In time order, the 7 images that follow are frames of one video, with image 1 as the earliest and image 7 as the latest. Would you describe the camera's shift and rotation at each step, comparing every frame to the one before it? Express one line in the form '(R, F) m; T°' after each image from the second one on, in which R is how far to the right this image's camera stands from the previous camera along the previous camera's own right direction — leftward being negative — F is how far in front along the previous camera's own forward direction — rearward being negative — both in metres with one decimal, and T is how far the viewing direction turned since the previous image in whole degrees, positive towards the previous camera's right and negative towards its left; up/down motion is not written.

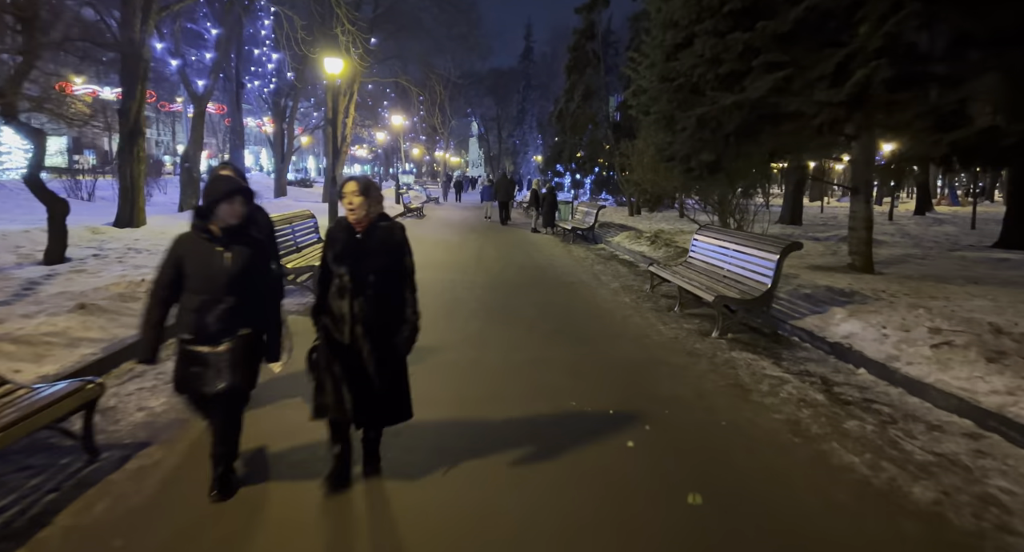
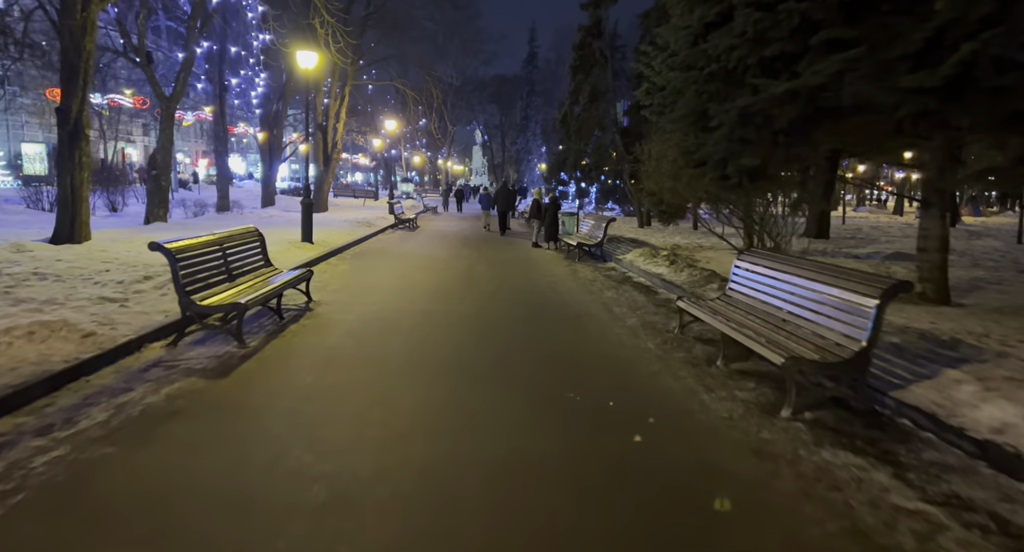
(+0.2, +1.7) m; -1°
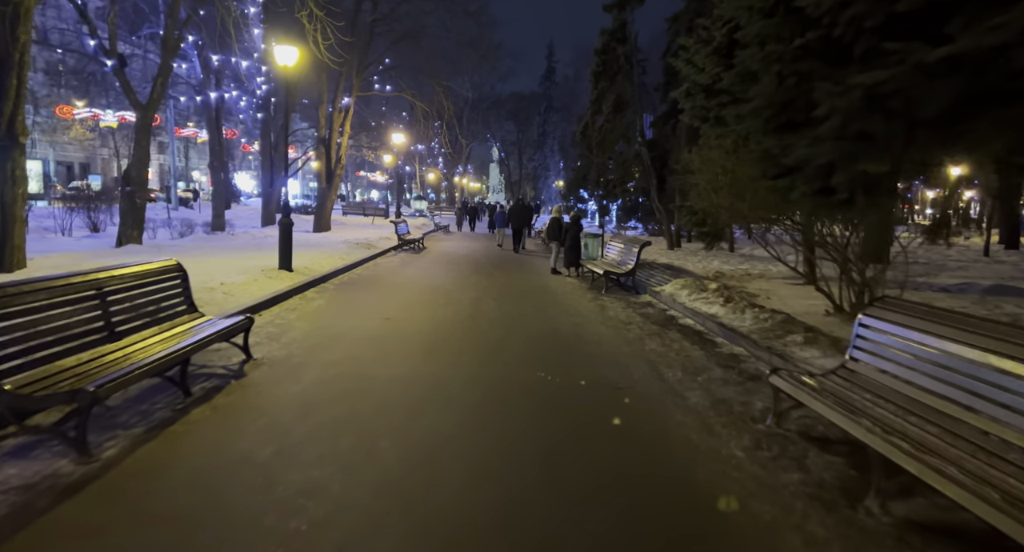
(+0.1, +2.1) m; -2°
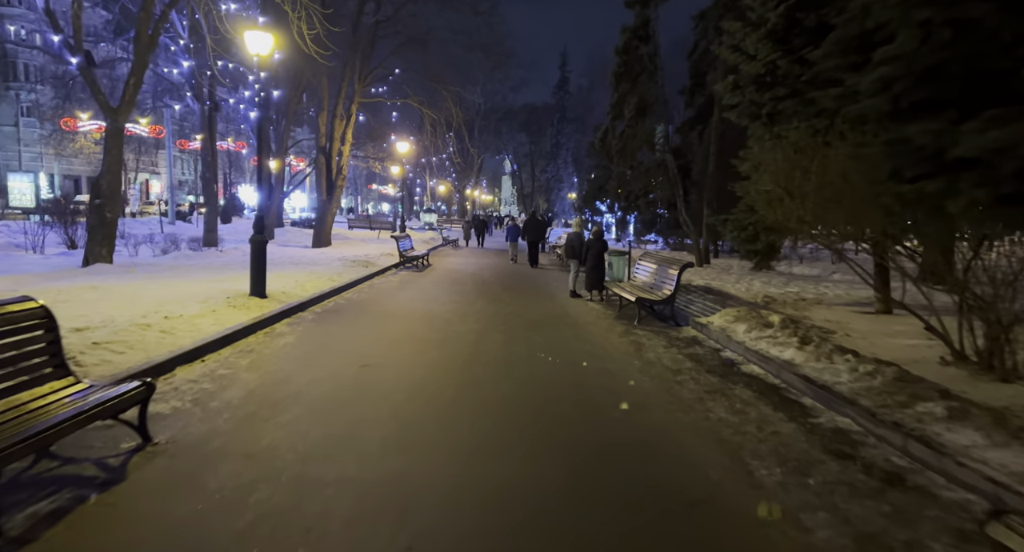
(0.0, +1.8) m; -1°
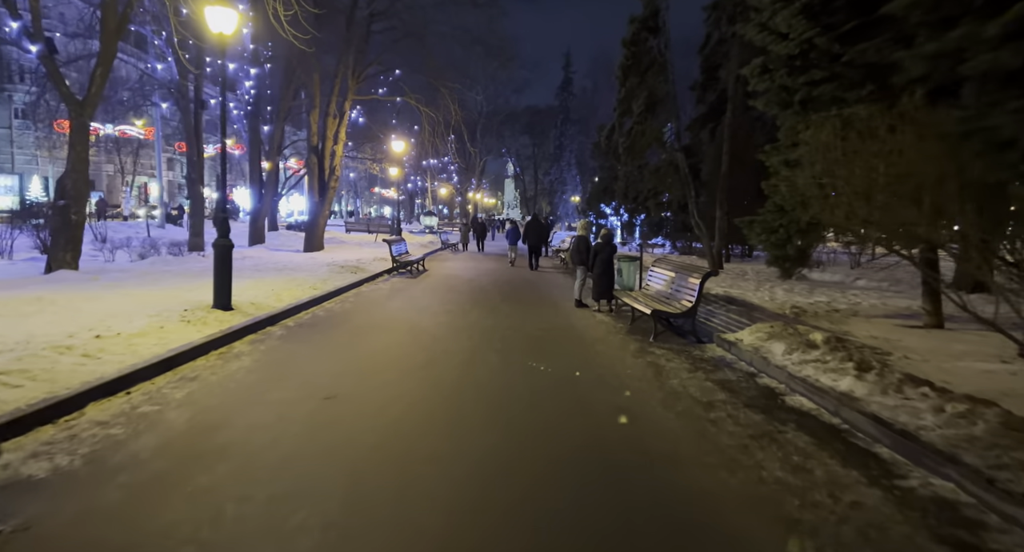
(+0.1, +1.1) m; 0°
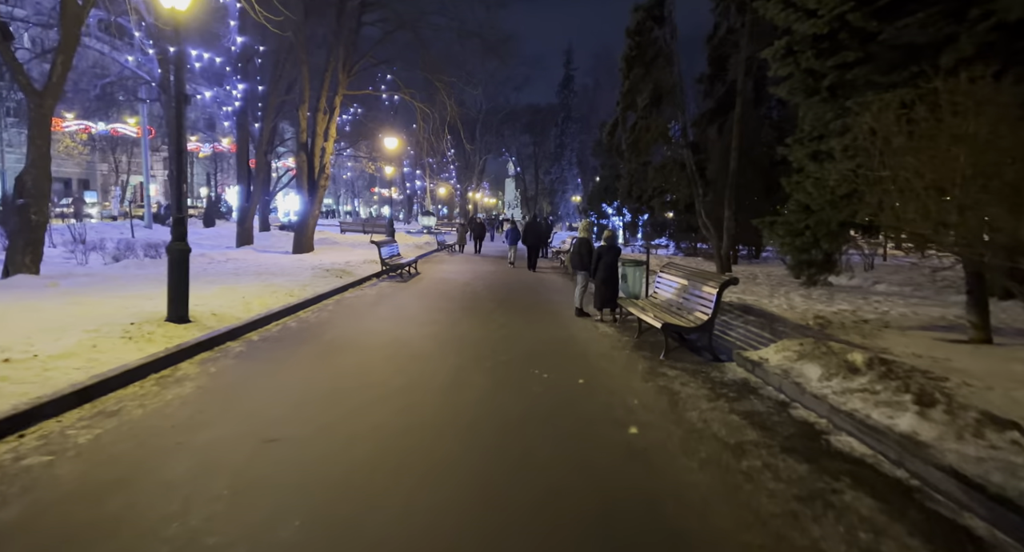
(+0.1, +0.9) m; 0°
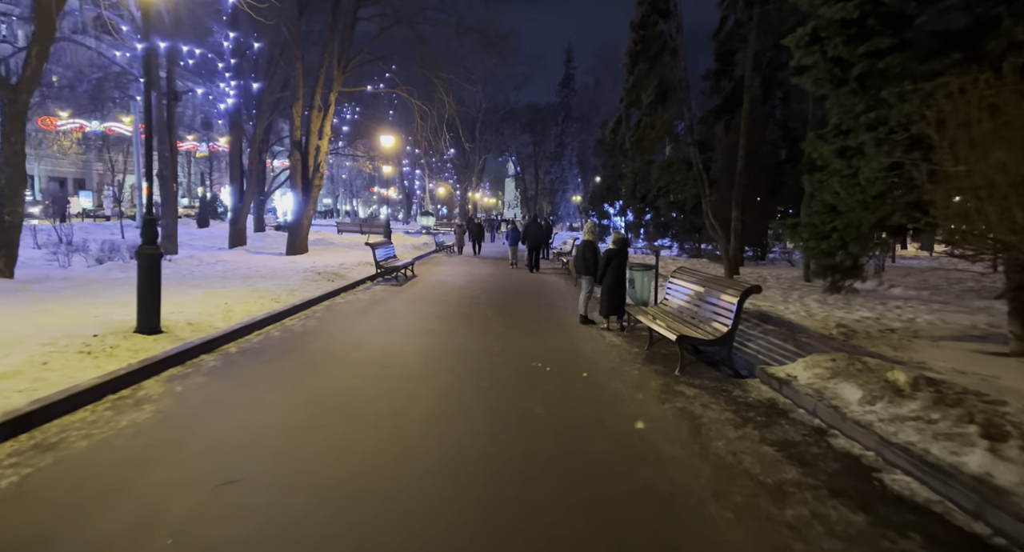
(0.0, +0.6) m; 0°
